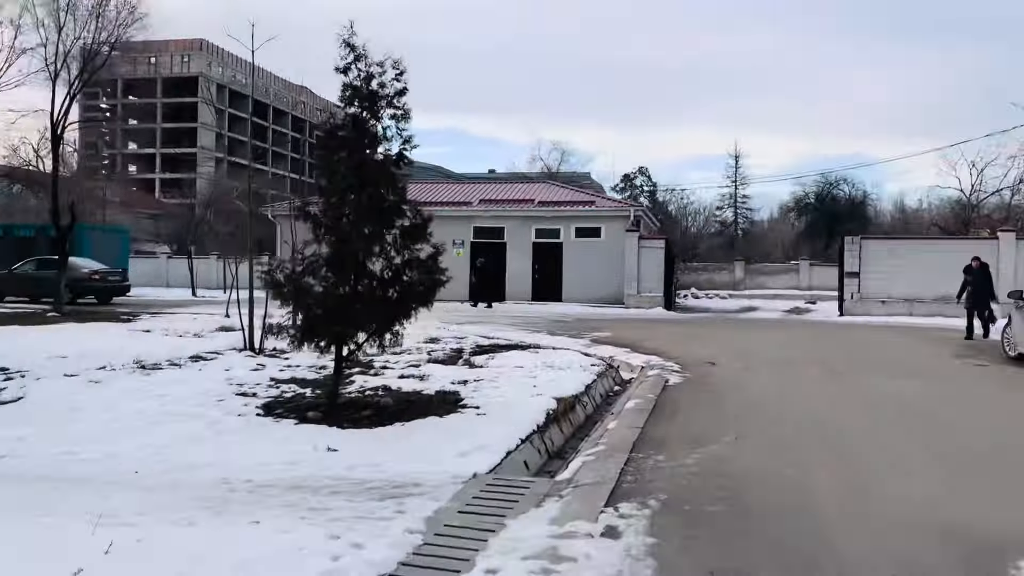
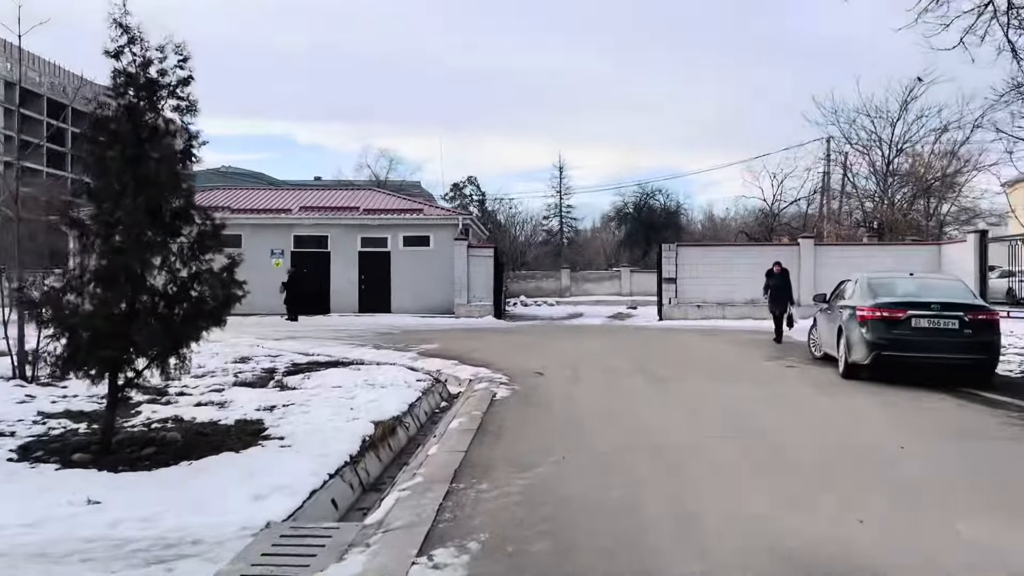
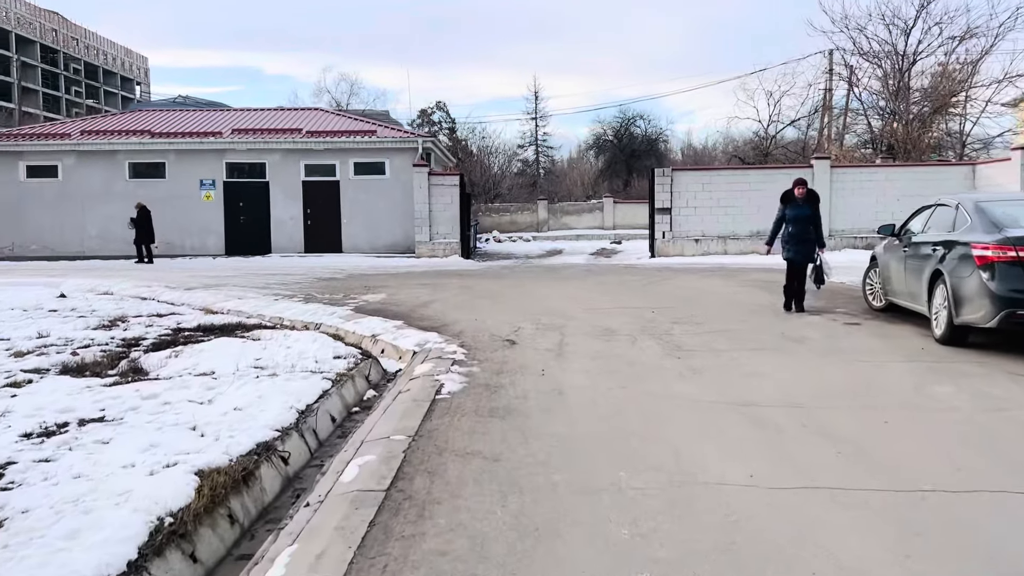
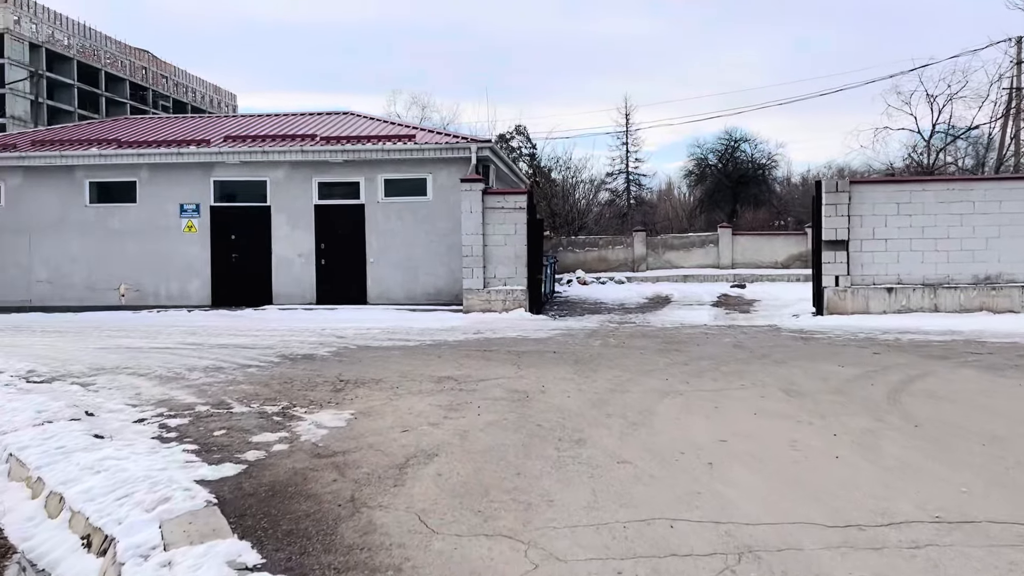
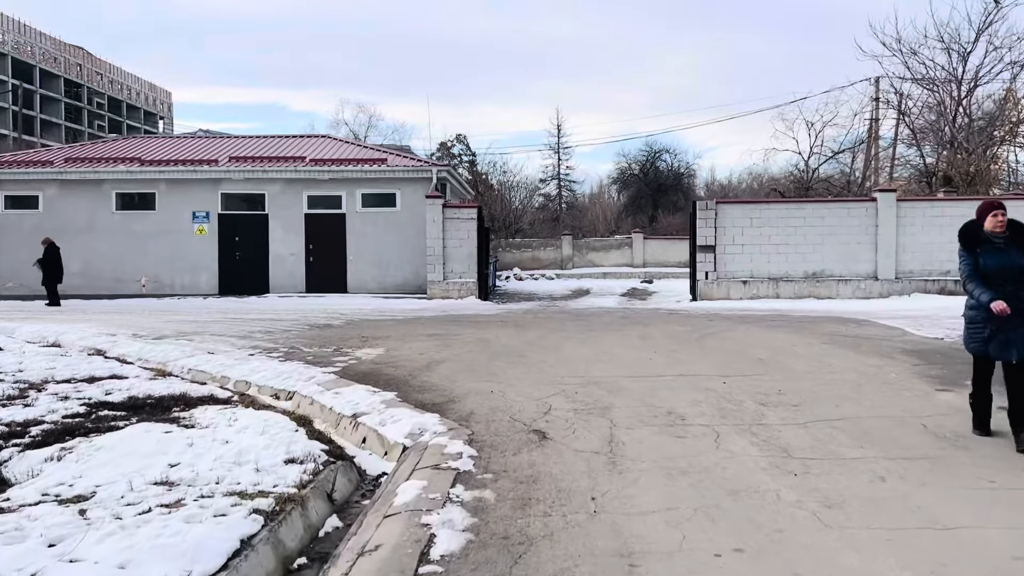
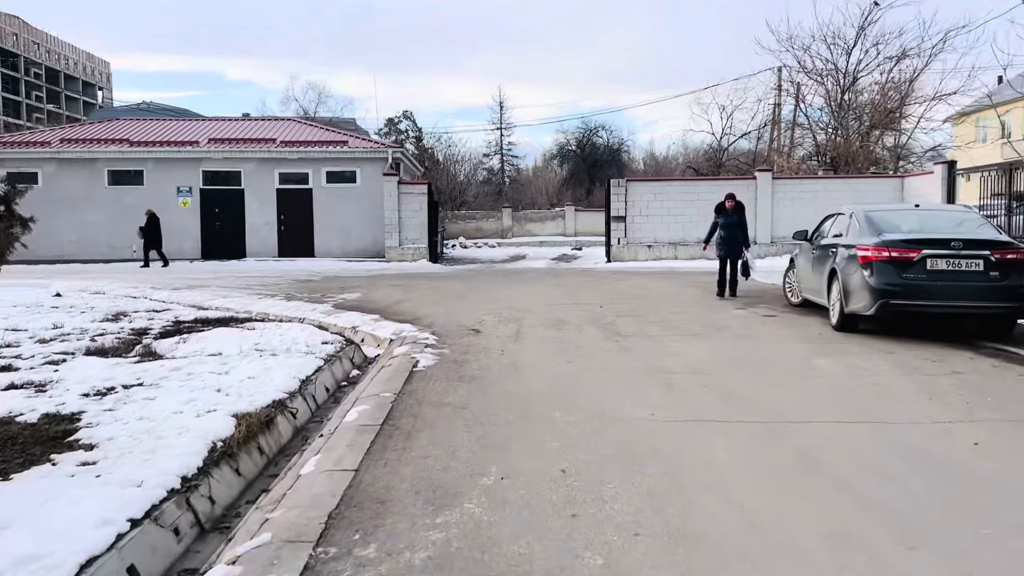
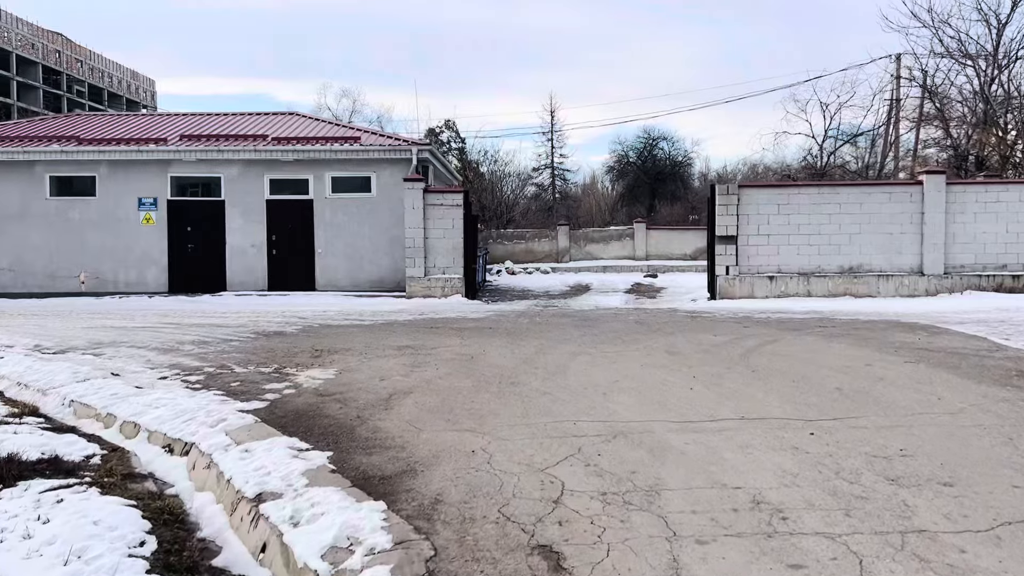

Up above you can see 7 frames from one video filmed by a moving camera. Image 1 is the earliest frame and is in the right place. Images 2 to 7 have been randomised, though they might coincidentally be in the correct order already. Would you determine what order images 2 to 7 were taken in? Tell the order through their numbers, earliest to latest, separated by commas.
2, 6, 3, 5, 7, 4
